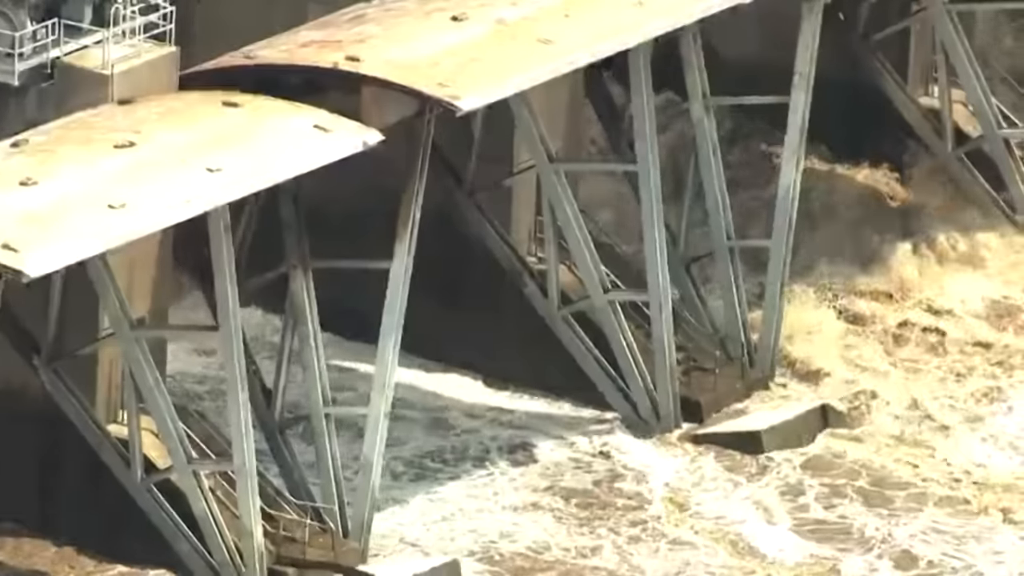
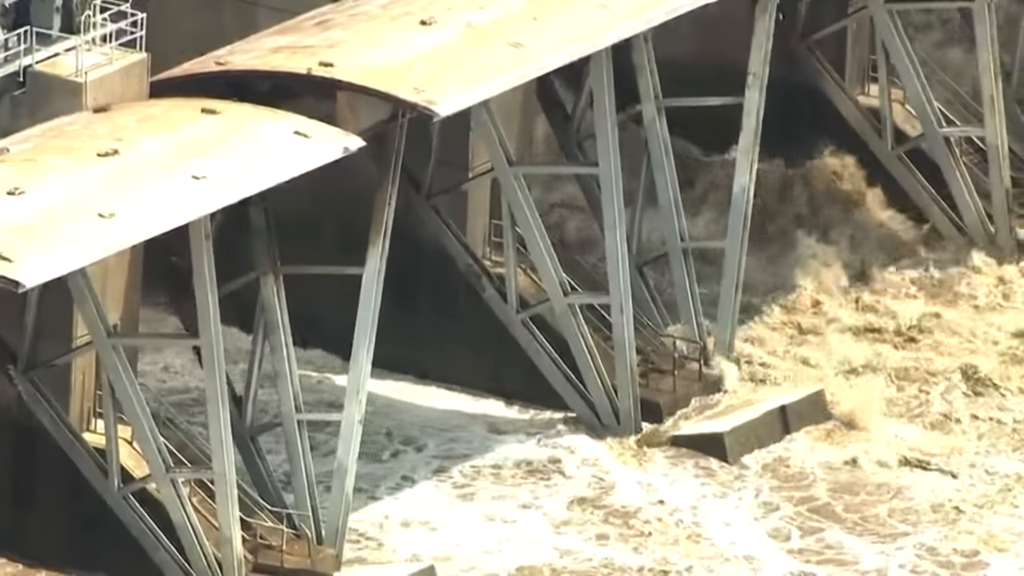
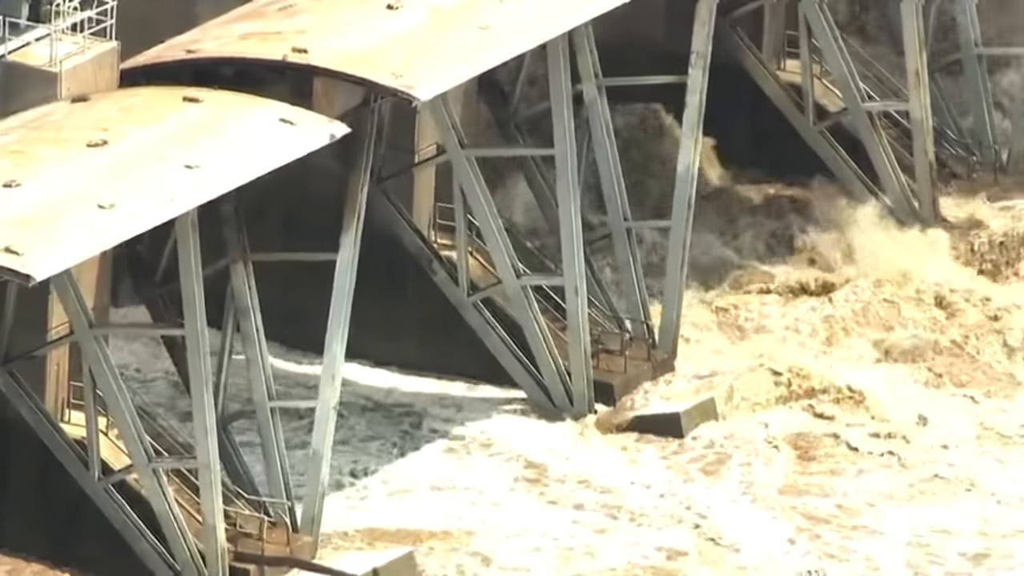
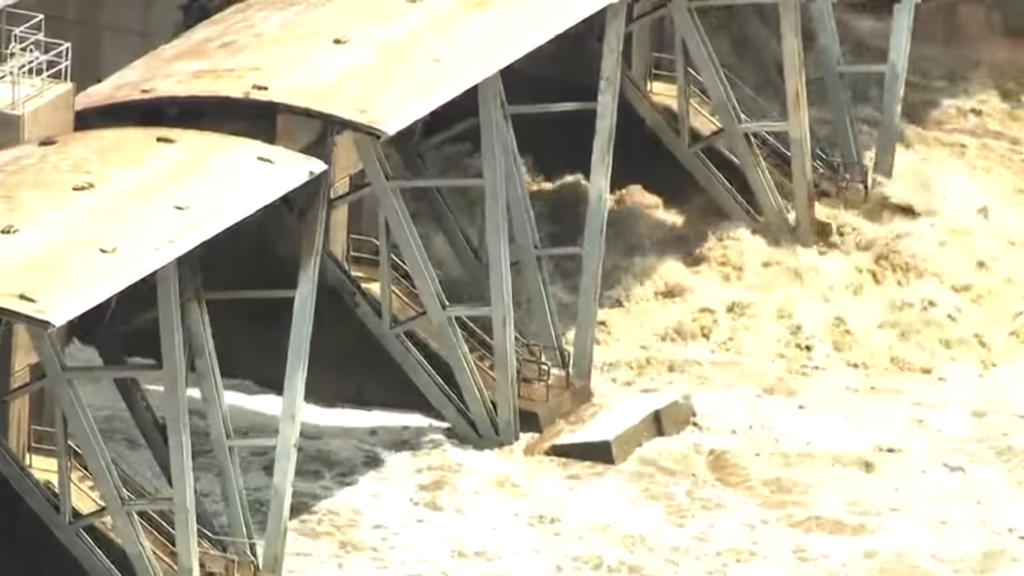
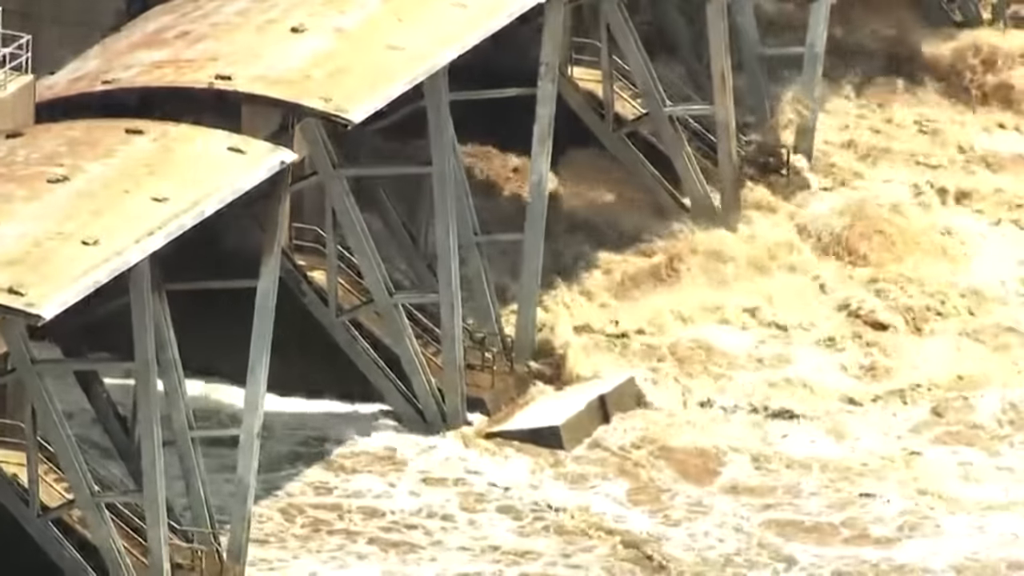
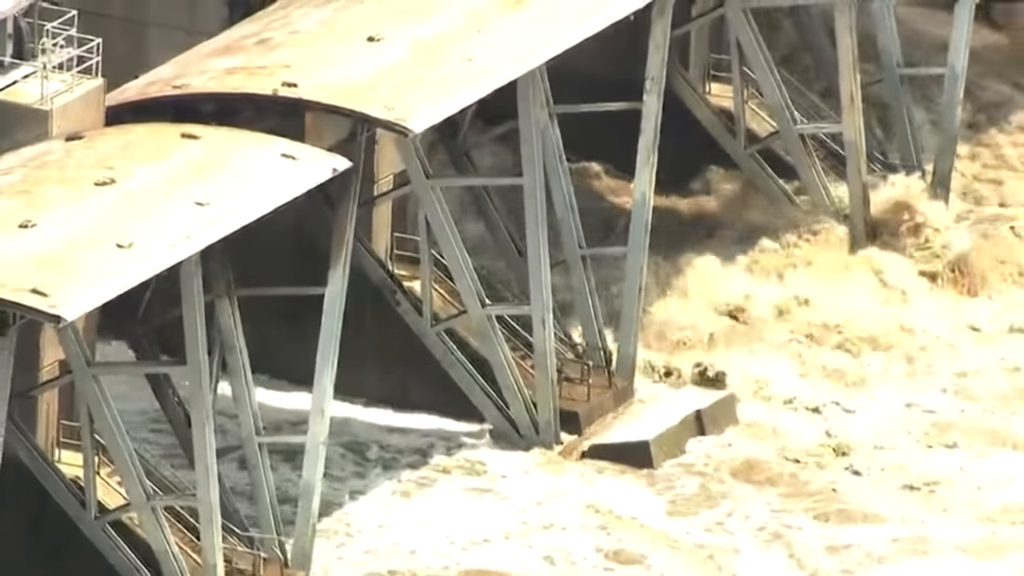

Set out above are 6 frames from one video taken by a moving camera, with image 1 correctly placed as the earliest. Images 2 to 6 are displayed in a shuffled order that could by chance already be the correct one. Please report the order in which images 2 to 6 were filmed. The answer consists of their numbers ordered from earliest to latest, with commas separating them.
2, 3, 6, 4, 5
